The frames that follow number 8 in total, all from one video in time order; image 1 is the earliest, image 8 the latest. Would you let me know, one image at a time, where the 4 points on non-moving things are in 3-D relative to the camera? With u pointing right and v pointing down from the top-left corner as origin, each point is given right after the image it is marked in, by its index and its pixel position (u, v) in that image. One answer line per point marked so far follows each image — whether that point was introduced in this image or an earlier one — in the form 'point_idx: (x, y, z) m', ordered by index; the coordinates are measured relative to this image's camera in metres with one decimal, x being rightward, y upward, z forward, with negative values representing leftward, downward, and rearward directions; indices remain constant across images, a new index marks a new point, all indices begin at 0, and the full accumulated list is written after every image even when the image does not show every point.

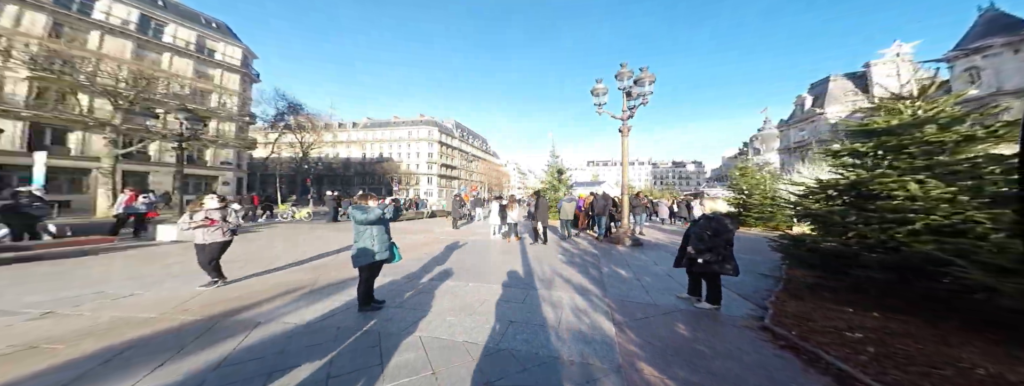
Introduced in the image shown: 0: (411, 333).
0: (-0.9, -1.3, +2.3) m
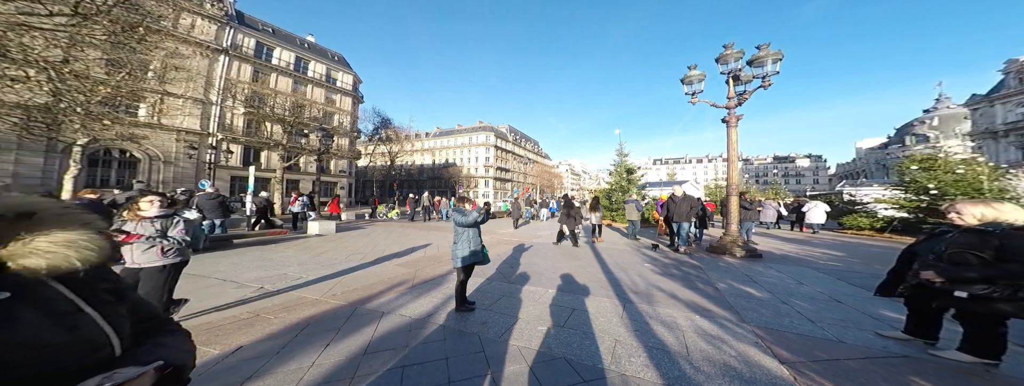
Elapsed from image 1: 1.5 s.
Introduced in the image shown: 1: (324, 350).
0: (0.0, -1.3, +2.2) m
1: (-1.5, -1.2, +2.0) m
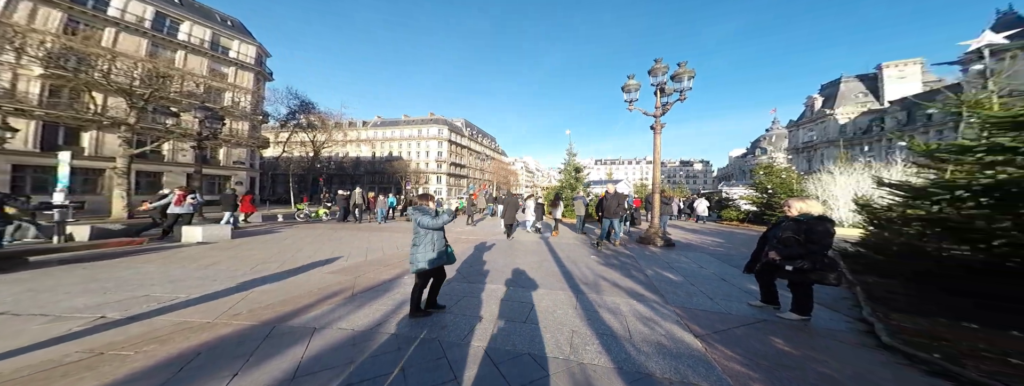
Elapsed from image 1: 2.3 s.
0: (-0.4, -1.3, +2.3) m
1: (-1.8, -1.3, +1.8) m
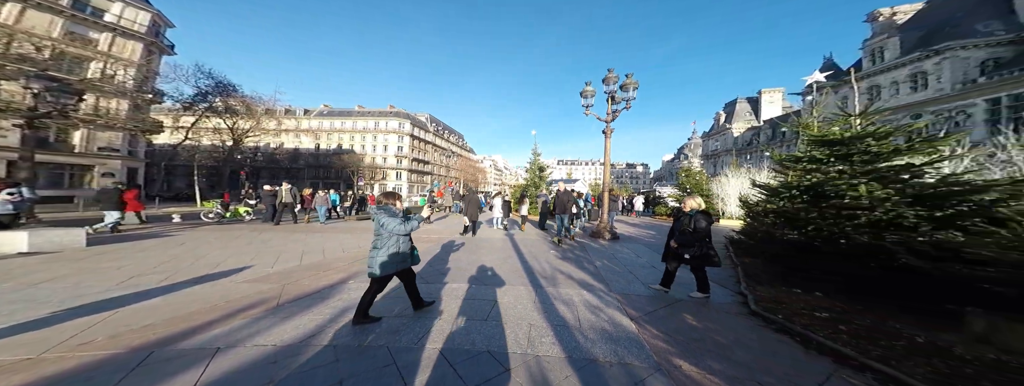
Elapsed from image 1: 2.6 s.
0: (-0.9, -1.3, +2.4) m
1: (-2.2, -1.2, +1.7) m
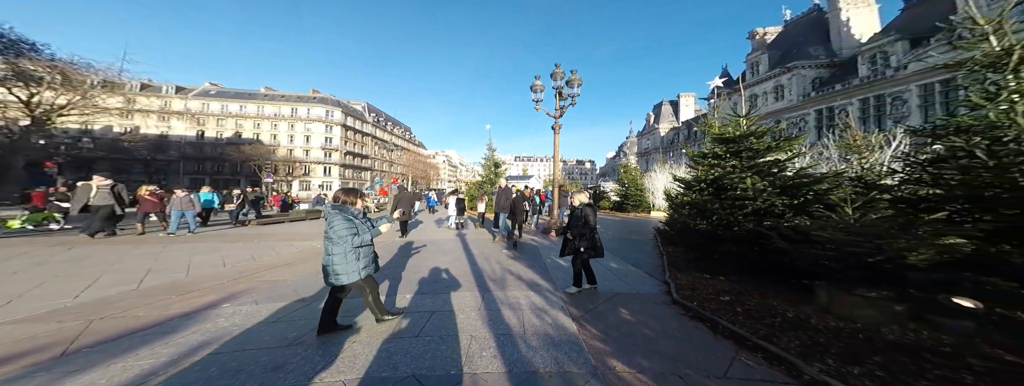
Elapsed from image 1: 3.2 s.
0: (-1.3, -1.3, +2.1) m
1: (-2.6, -1.2, +1.3) m
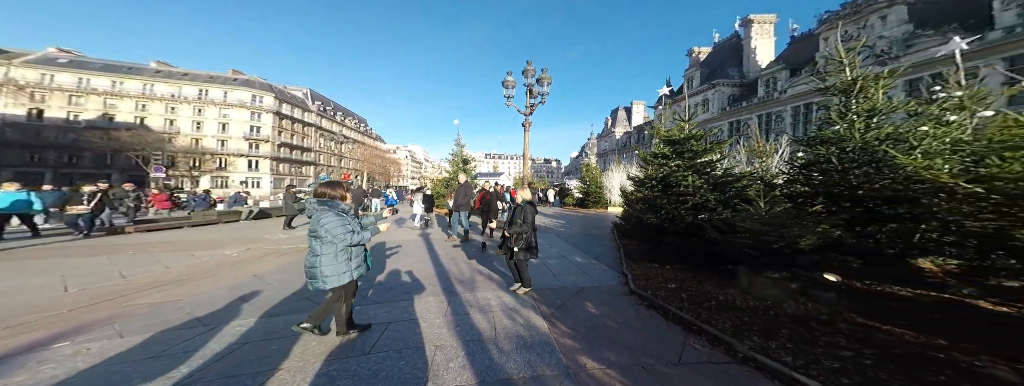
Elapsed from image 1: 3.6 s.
0: (-1.5, -1.3, +1.9) m
1: (-2.6, -1.2, +0.9) m
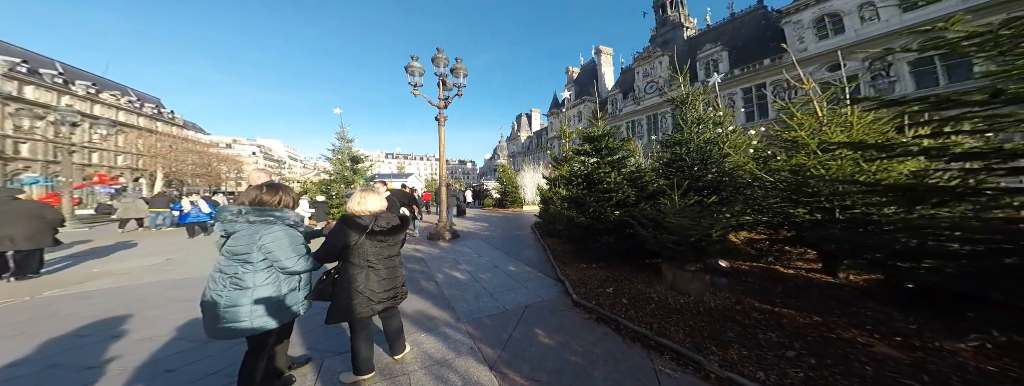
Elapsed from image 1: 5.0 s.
0: (-1.5, -1.5, +0.4) m
1: (-2.2, -1.5, -1.0) m
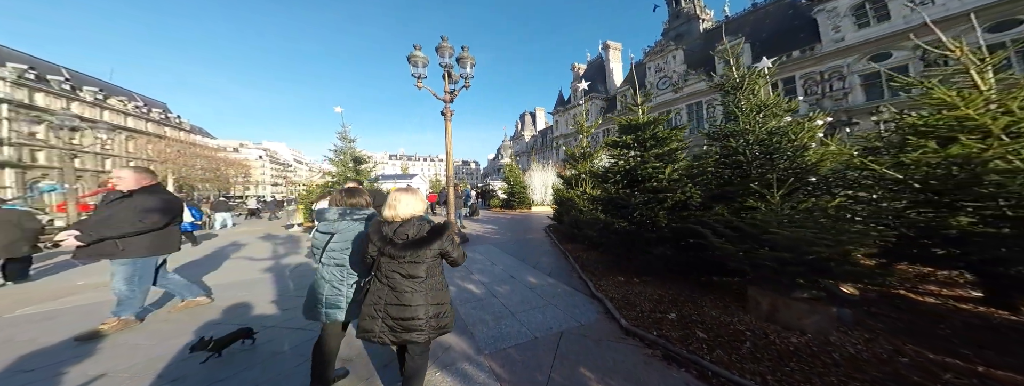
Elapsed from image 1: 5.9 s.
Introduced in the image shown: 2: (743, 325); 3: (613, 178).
0: (-1.2, -1.5, -0.5) m
1: (-1.9, -1.5, -1.8) m
2: (+2.7, -1.5, +3.0) m
3: (+2.0, +0.3, +5.1) m
